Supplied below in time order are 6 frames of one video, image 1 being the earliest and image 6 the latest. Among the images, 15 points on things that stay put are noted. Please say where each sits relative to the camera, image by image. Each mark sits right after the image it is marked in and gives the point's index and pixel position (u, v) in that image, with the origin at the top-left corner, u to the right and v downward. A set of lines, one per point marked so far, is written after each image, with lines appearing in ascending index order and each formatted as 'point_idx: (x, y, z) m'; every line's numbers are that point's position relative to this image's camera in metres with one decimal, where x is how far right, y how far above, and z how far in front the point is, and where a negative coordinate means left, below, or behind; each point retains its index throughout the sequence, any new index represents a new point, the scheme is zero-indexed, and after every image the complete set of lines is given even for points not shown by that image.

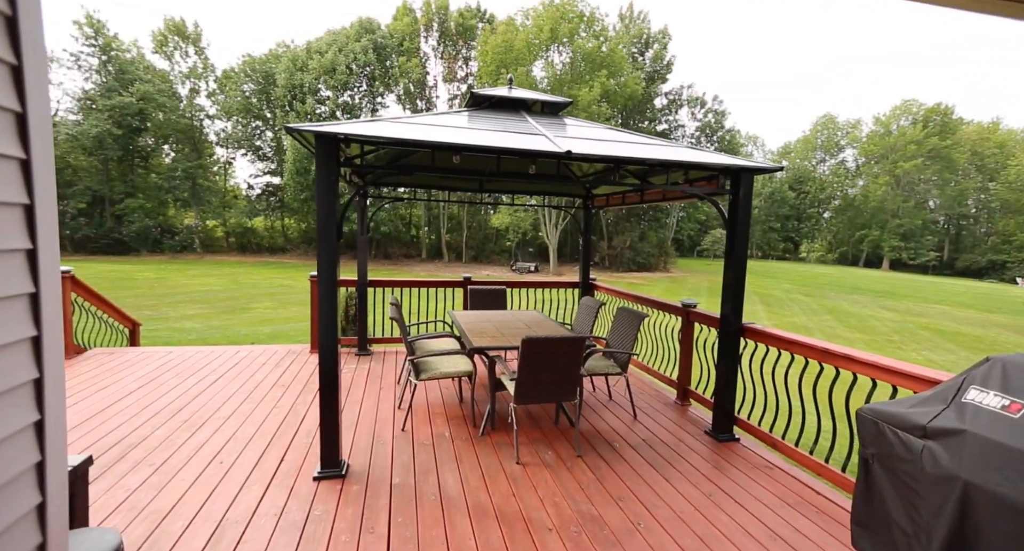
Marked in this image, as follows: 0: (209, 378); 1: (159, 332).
0: (-2.5, -0.8, +4.2) m
1: (-5.1, -0.8, +7.7) m
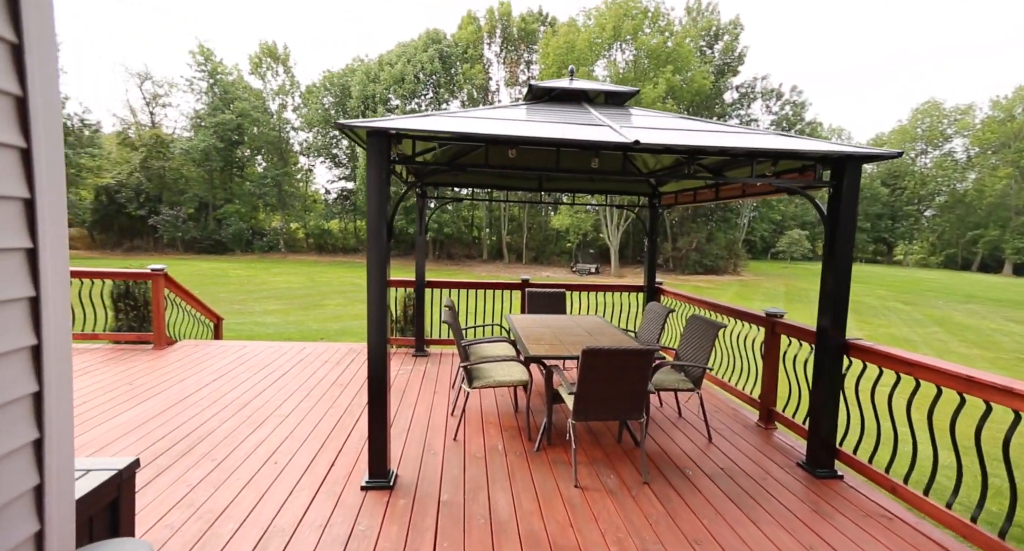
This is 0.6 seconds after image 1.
0: (-2.0, -0.8, +4.3) m
1: (-4.2, -0.7, +8.1) m
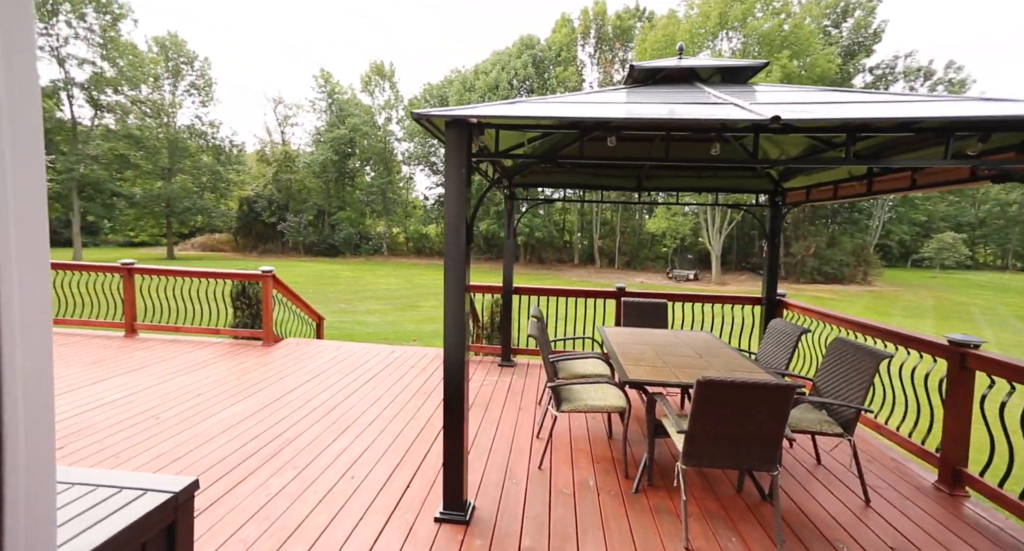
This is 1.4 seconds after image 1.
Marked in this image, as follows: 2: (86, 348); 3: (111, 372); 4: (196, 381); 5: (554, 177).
0: (-1.2, -0.9, +4.3) m
1: (-2.8, -0.8, +8.5) m
2: (-4.8, -0.8, +5.8) m
3: (-3.8, -0.9, +4.9) m
4: (-2.8, -0.9, +4.5) m
5: (+0.3, +0.8, +4.3) m
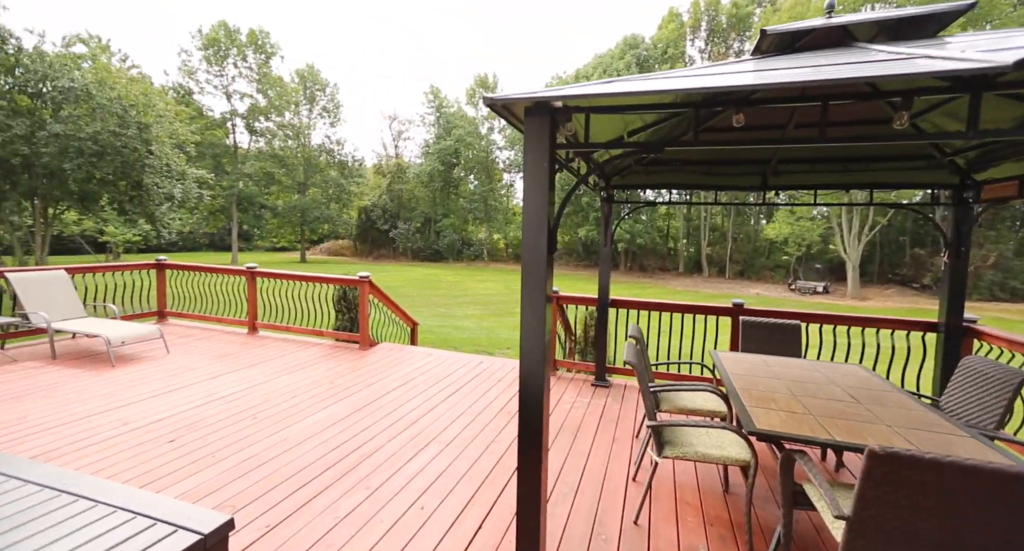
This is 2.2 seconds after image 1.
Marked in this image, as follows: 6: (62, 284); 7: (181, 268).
0: (-0.5, -0.9, +4.2) m
1: (-1.2, -0.9, +8.5) m
2: (-3.7, -0.8, +6.3) m
3: (-2.9, -0.9, +5.2) m
4: (-1.9, -1.0, +4.6) m
5: (+1.1, +0.7, +3.8) m
6: (-5.5, -0.1, +6.5) m
7: (-4.5, +0.1, +7.1) m
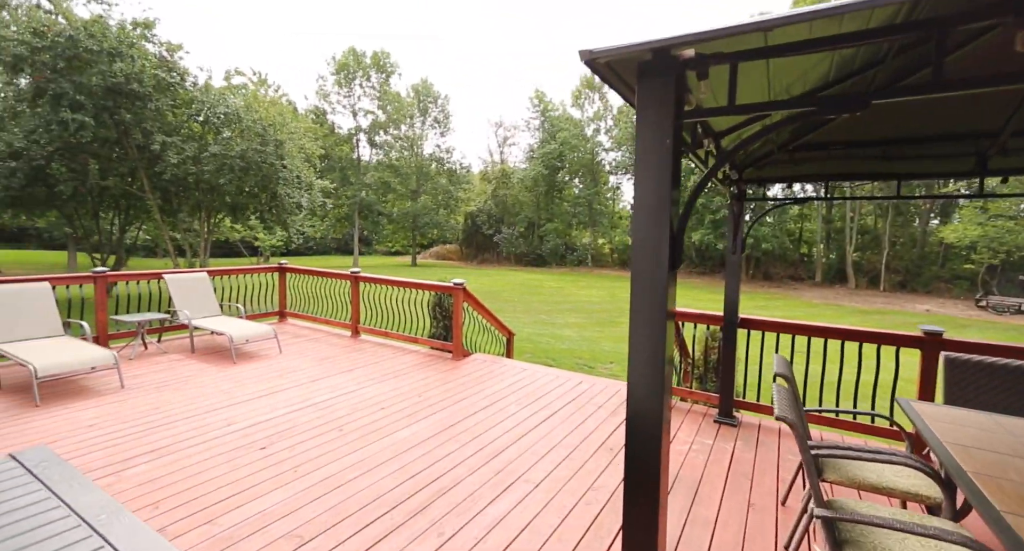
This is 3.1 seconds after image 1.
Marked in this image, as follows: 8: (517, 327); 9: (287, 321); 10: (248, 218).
0: (+0.3, -1.0, +3.8) m
1: (+0.5, -1.0, +8.2) m
2: (-2.4, -0.9, +6.5) m
3: (-1.9, -1.0, +5.3) m
4: (-1.1, -1.0, +4.5) m
5: (+1.8, +0.7, +3.1) m
6: (-4.2, -0.2, +7.1) m
7: (-3.1, +0.1, +7.4) m
8: (+0.1, -0.9, +8.7) m
9: (-3.4, -0.7, +7.7) m
10: (-6.8, +1.5, +13.3) m
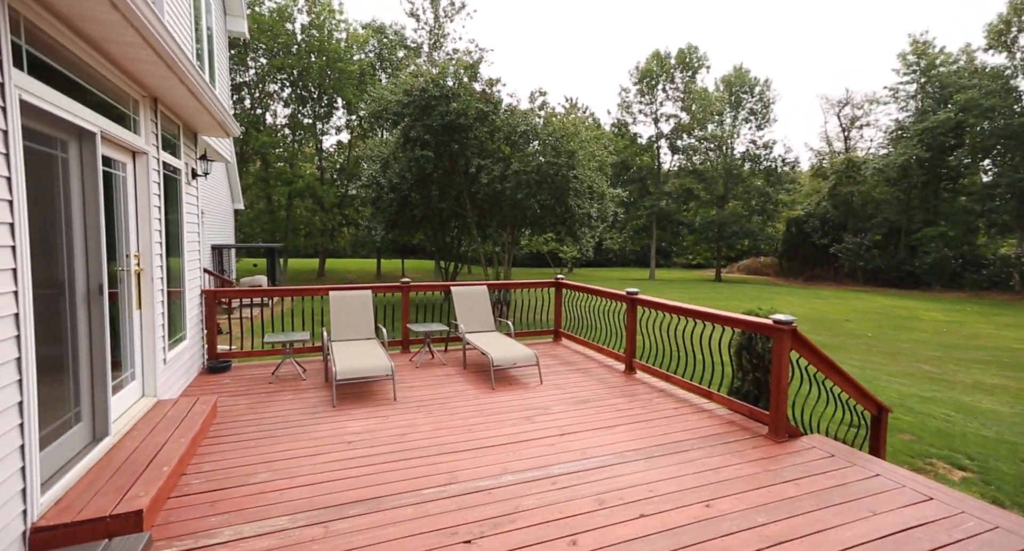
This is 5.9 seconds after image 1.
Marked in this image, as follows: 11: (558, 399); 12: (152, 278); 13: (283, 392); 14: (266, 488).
0: (+1.6, -1.1, +1.5) m
1: (+4.1, -1.3, +5.1) m
2: (+0.8, -1.1, +5.3) m
3: (+0.6, -1.1, +4.0) m
4: (+0.8, -1.2, +2.8) m
5: (+2.5, +0.5, +0.2) m
6: (-0.4, -0.3, +6.7) m
7: (+0.8, -0.1, +6.5) m
8: (+4.1, -1.2, +5.8) m
9: (+0.6, -0.9, +6.8) m
10: (+0.9, +1.1, +13.4) m
11: (+0.4, -1.1, +4.7) m
12: (-3.7, 0.0, +5.2) m
13: (-2.8, -1.4, +6.1) m
14: (-1.6, -1.4, +3.3) m
